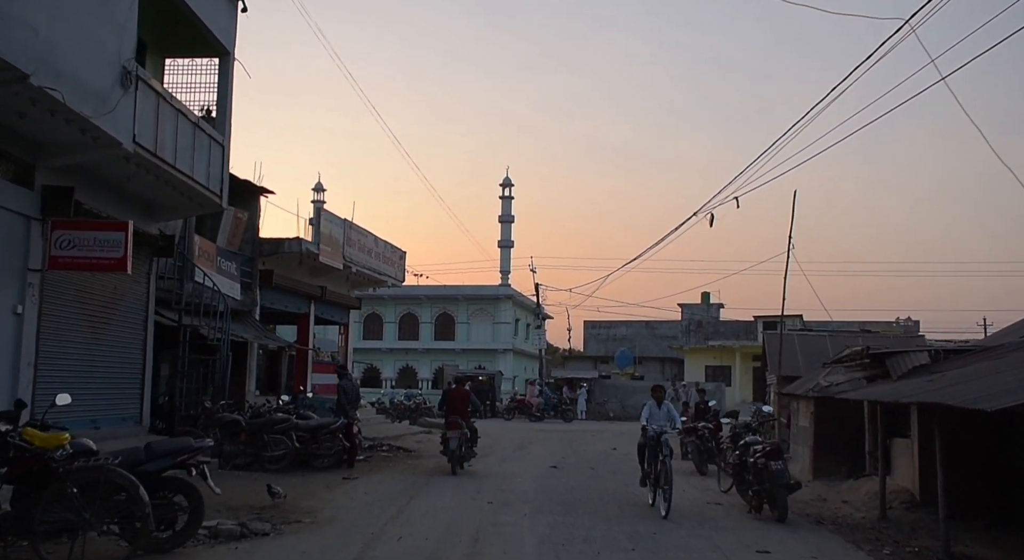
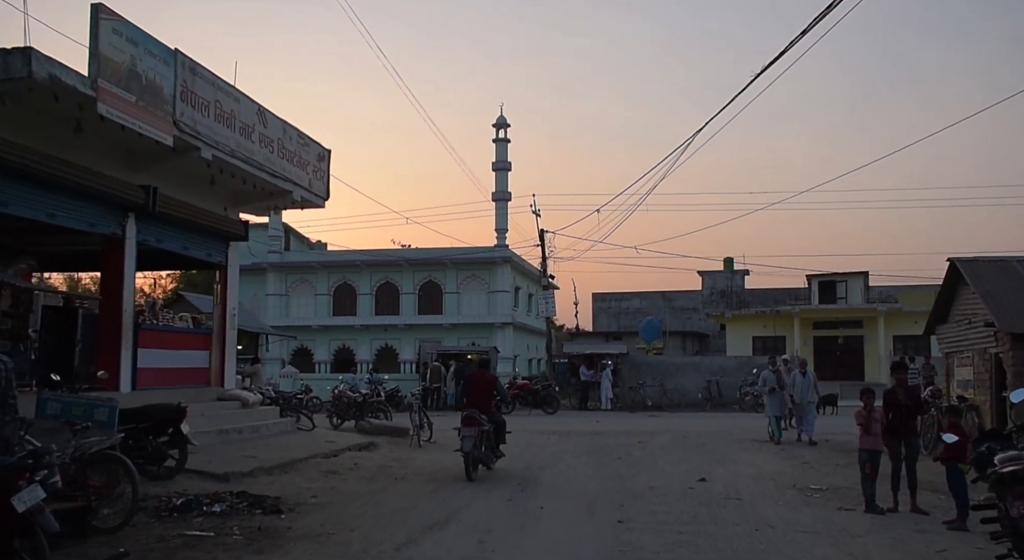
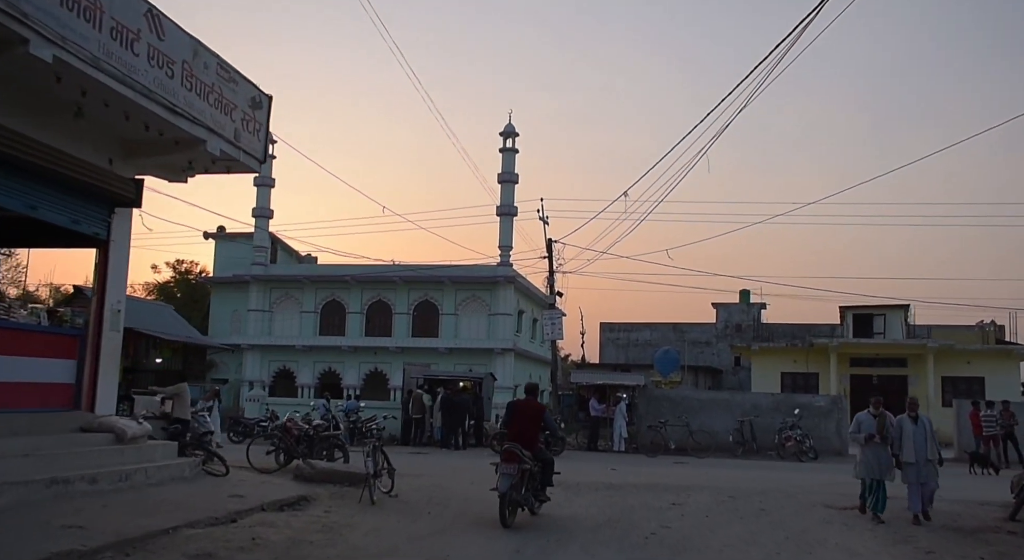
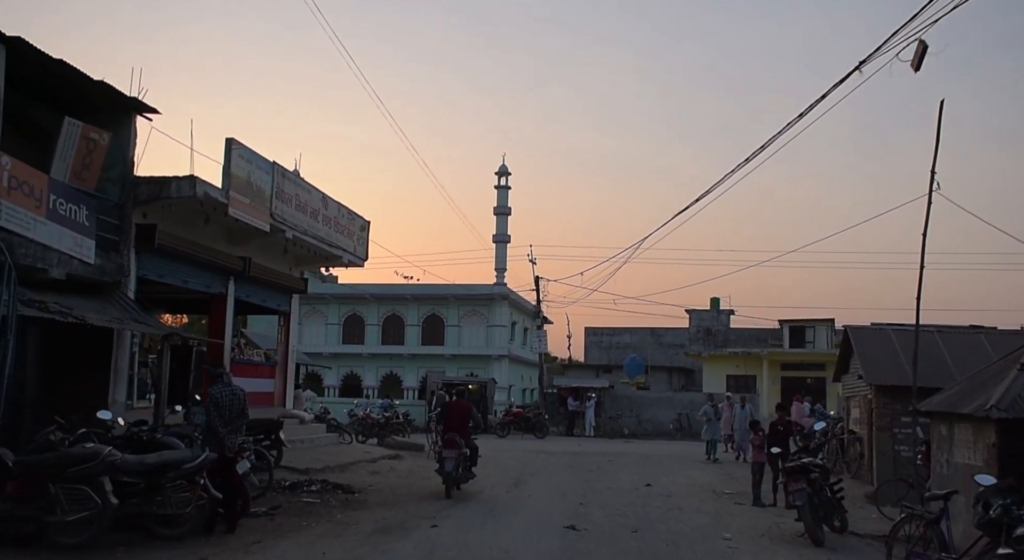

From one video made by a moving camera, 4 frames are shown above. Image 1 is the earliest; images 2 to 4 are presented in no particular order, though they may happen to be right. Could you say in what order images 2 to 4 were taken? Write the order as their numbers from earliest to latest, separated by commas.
4, 2, 3
